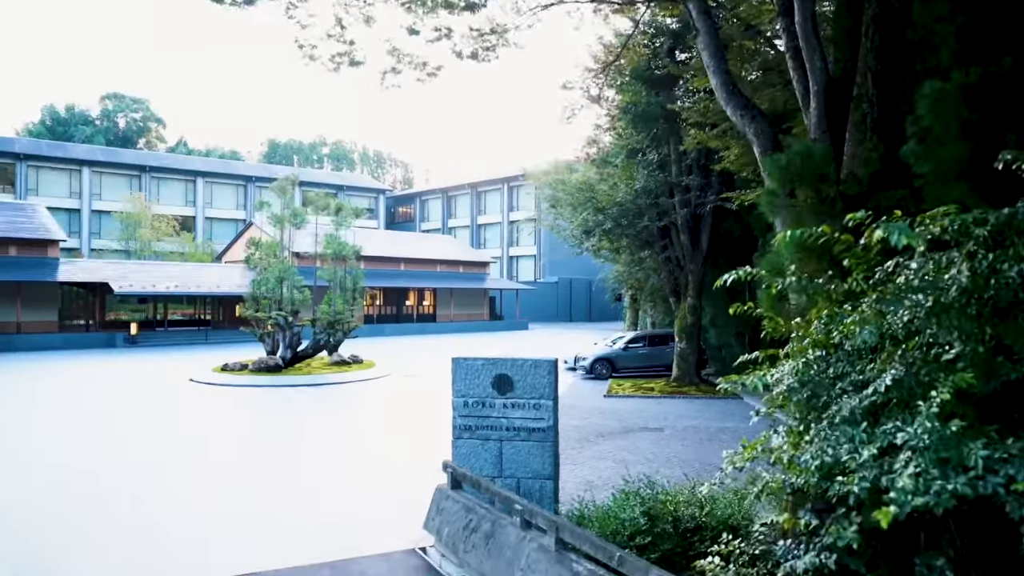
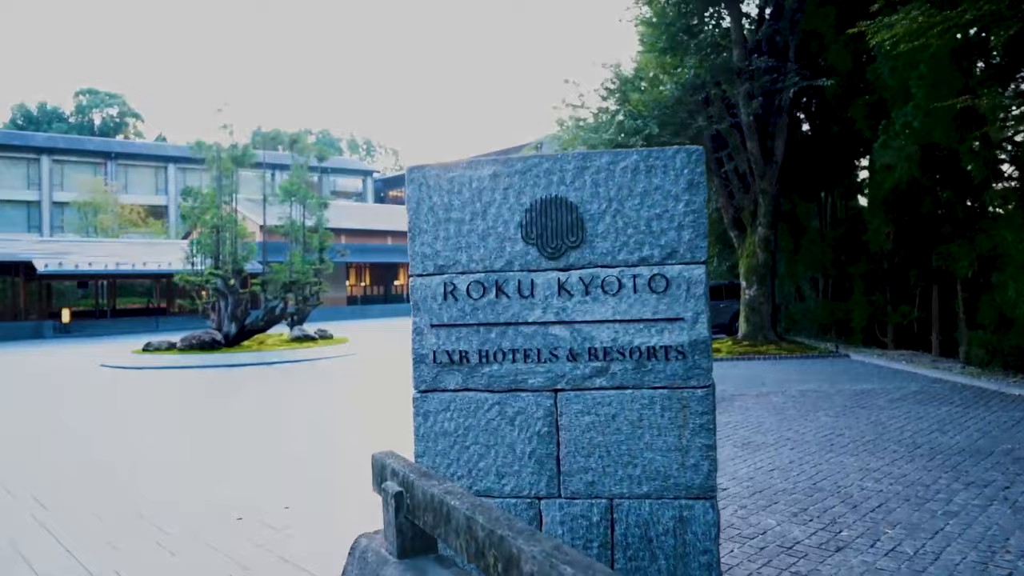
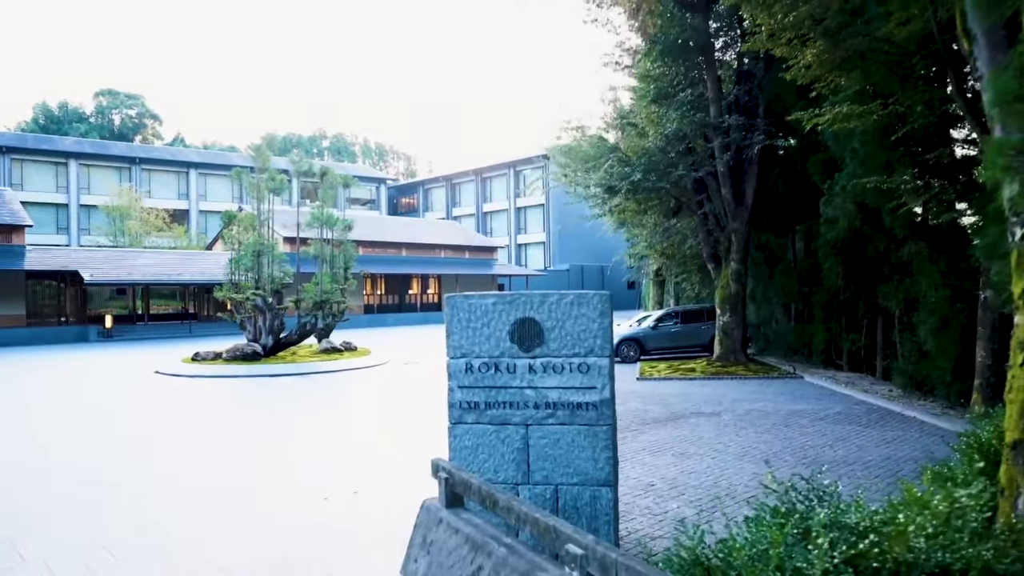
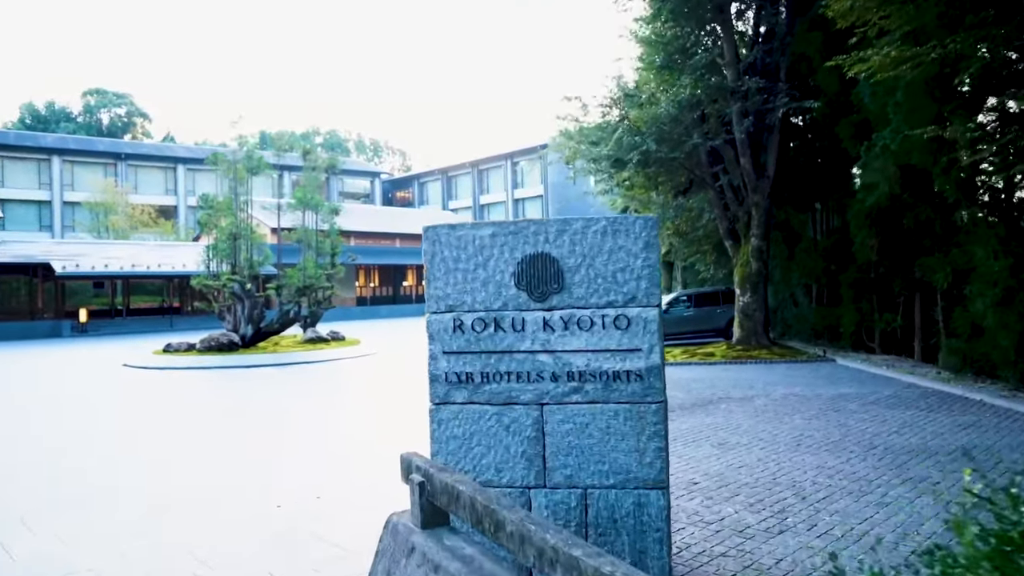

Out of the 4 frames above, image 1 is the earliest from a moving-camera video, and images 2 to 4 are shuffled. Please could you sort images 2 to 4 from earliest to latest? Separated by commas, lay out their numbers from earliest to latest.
3, 4, 2
